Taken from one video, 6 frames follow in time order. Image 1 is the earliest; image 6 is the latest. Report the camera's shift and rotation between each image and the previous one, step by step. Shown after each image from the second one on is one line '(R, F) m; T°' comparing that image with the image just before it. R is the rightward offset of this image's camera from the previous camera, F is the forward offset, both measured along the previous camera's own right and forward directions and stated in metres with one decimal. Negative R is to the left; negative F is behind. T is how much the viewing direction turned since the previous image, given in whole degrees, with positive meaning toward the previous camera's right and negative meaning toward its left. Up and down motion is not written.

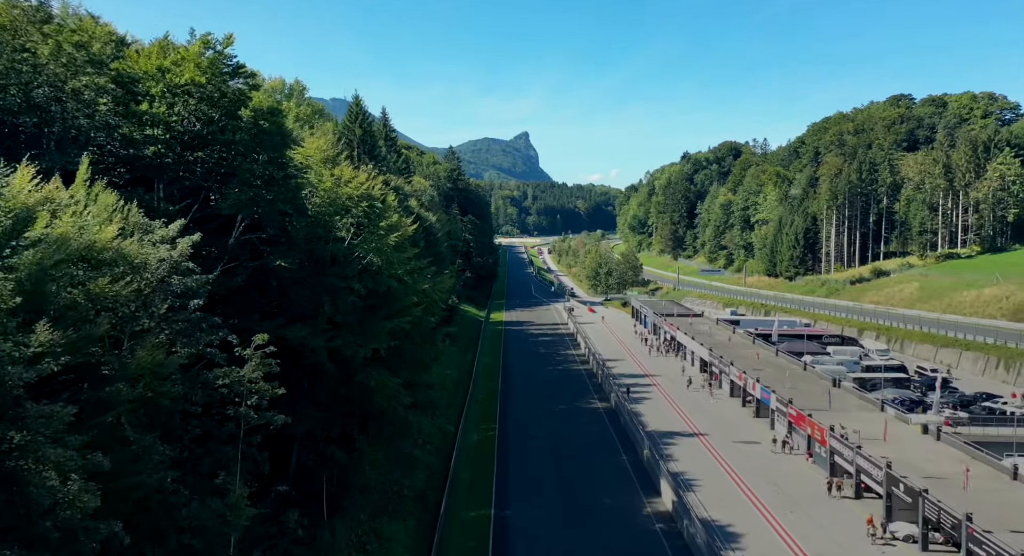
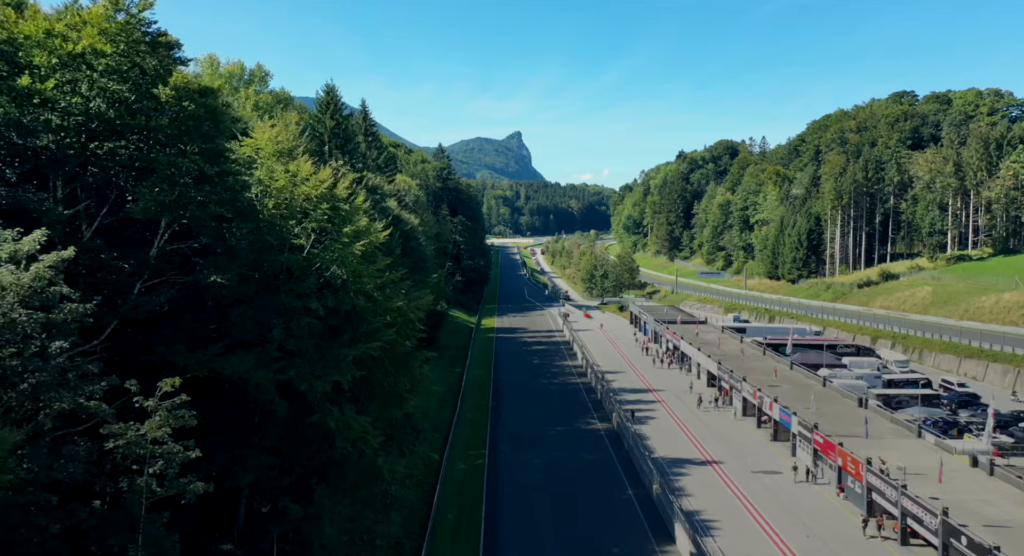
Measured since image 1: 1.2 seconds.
(+0.1, +5.2) m; +1°
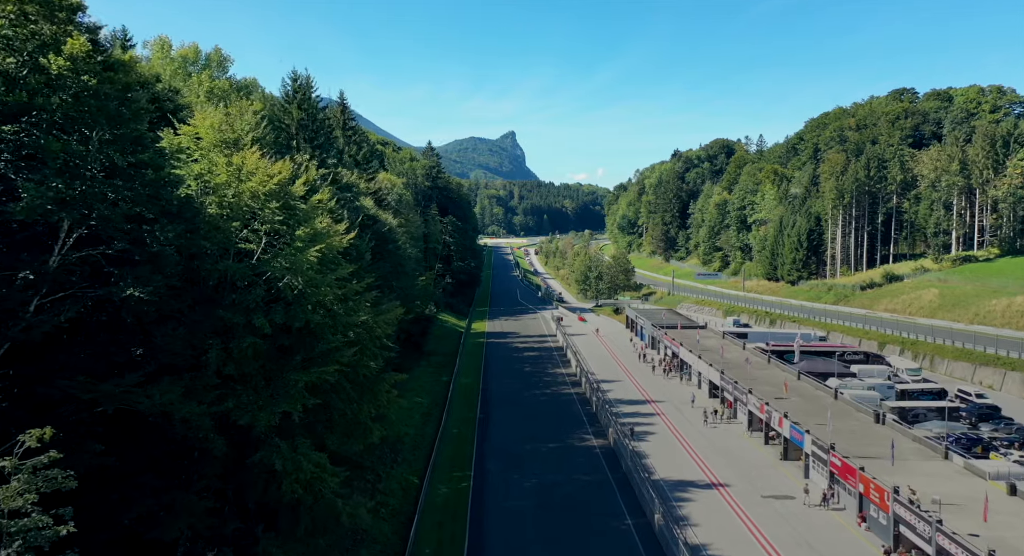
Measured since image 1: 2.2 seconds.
(+0.4, +3.8) m; 0°
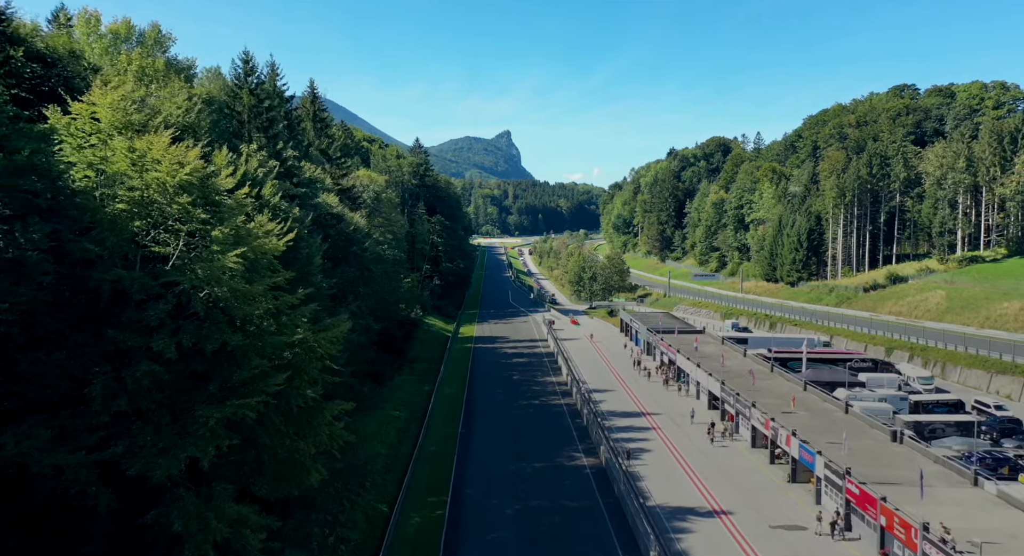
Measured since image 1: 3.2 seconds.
(+0.7, +4.0) m; 0°
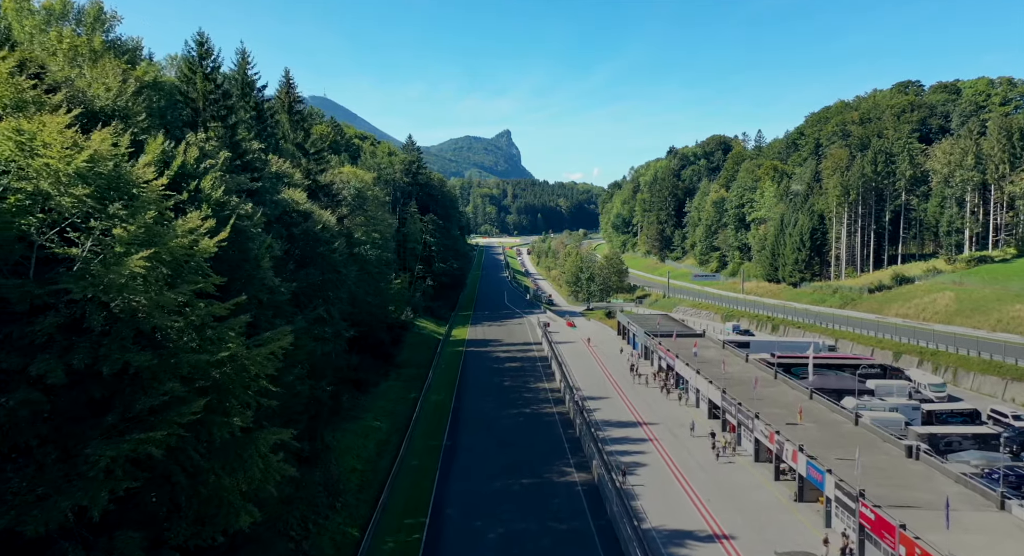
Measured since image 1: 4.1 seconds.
(+0.7, +3.0) m; 0°
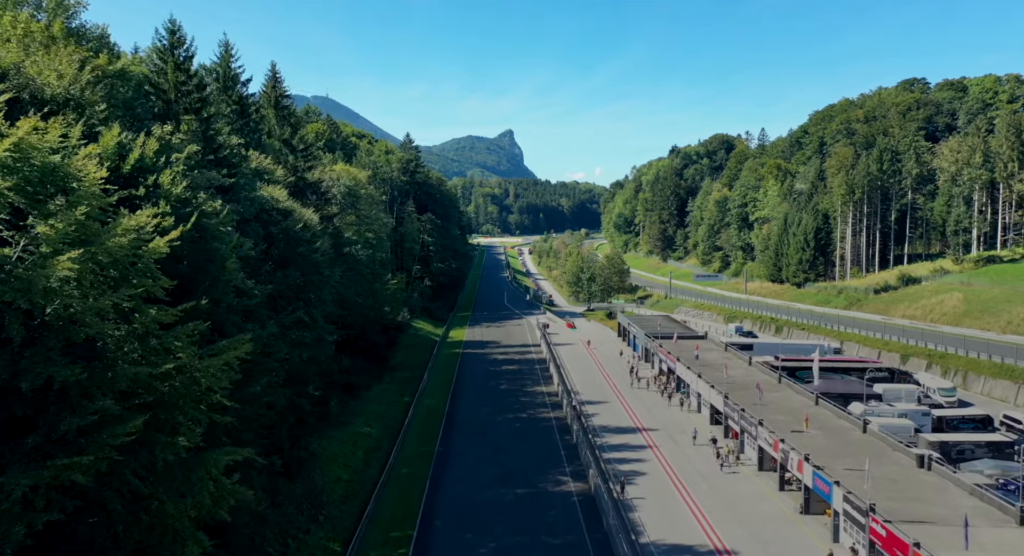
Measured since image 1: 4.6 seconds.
(+0.5, +1.7) m; 0°
